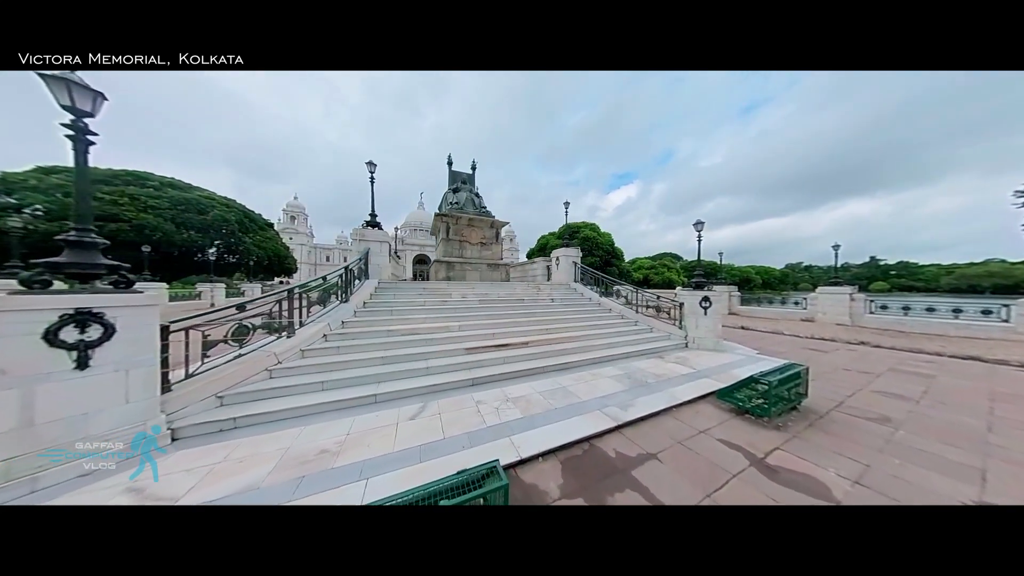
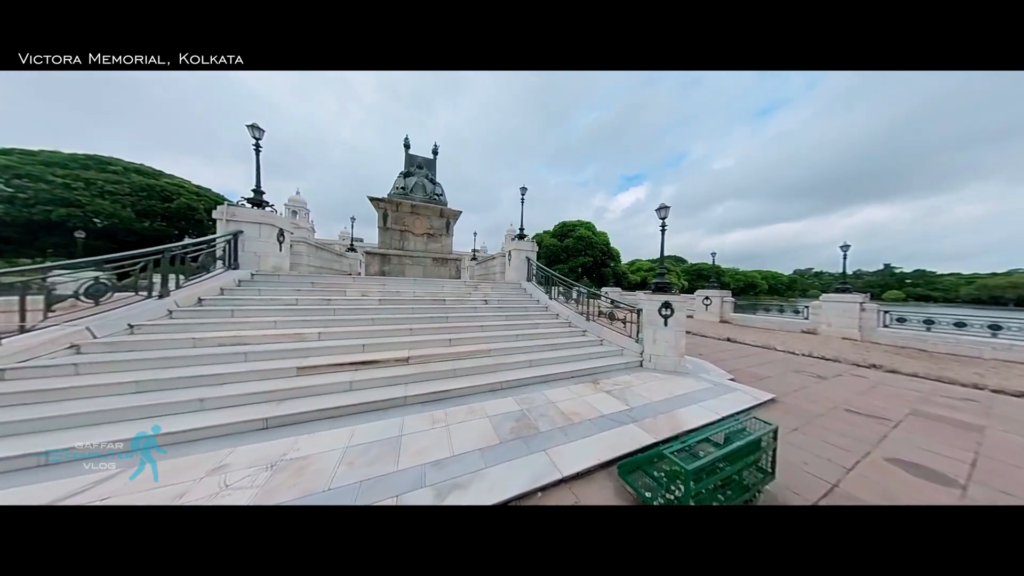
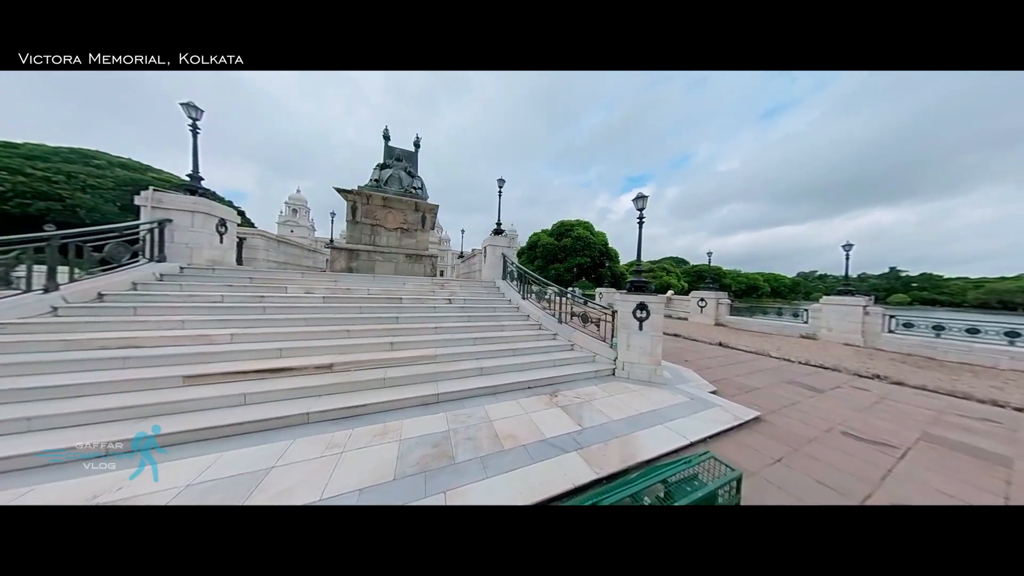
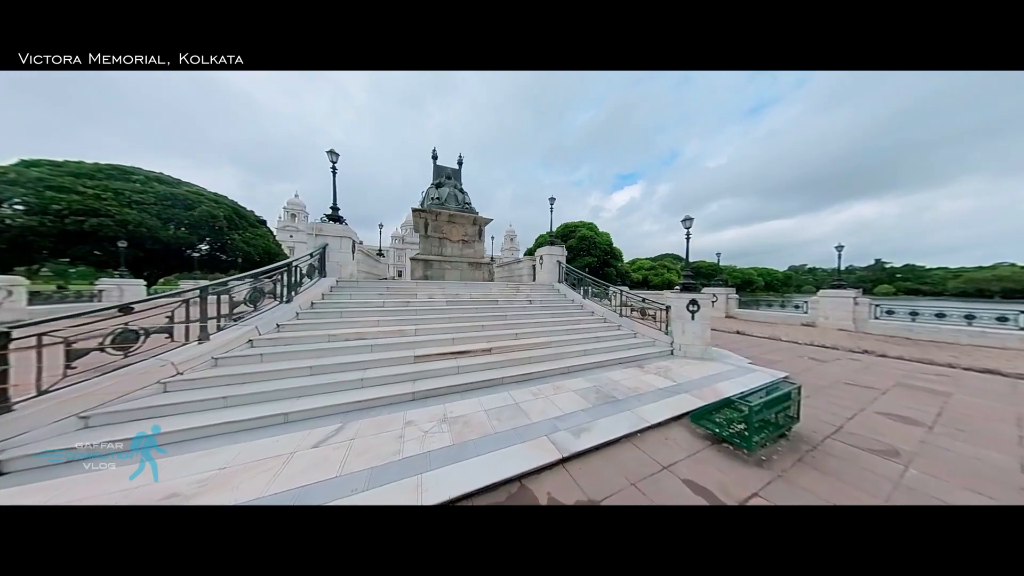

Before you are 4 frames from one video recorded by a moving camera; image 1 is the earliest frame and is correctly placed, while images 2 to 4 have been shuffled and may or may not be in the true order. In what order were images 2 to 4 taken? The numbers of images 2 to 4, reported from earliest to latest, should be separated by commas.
4, 2, 3
